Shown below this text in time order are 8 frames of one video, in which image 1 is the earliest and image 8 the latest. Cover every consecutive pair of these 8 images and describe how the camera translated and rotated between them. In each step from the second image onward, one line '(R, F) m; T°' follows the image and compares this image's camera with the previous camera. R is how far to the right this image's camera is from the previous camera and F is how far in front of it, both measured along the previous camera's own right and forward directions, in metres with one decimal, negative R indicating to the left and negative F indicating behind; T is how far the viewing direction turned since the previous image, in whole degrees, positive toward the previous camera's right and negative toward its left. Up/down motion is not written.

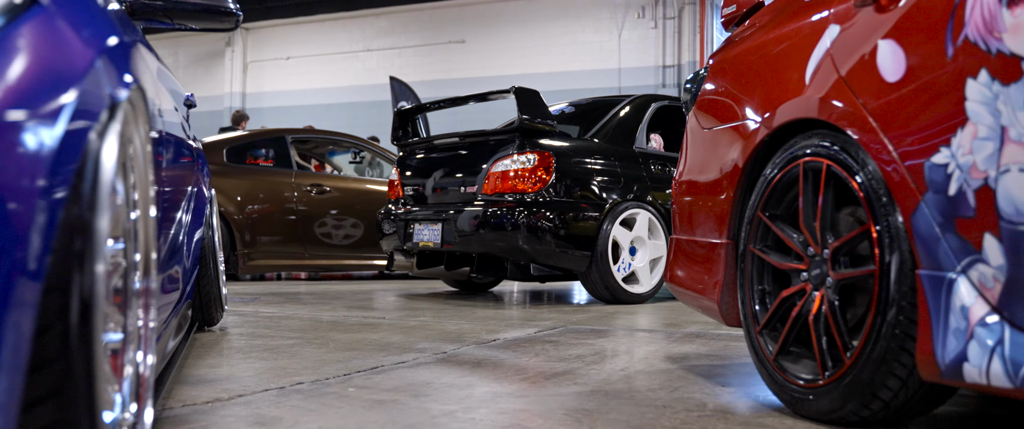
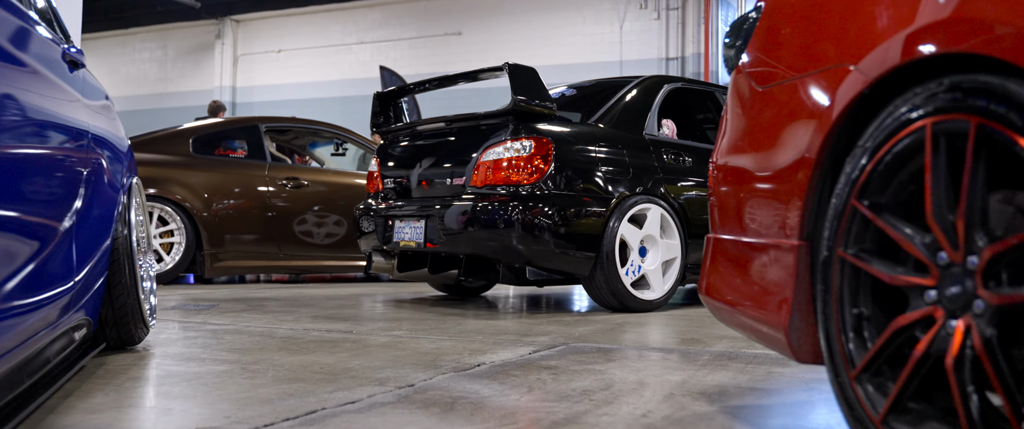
(0.0, +0.5) m; 0°
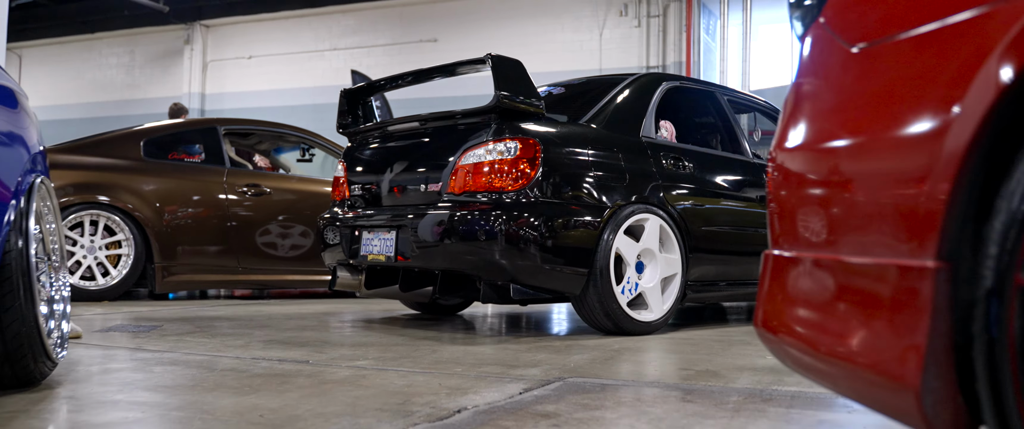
(0.0, +0.4) m; +1°
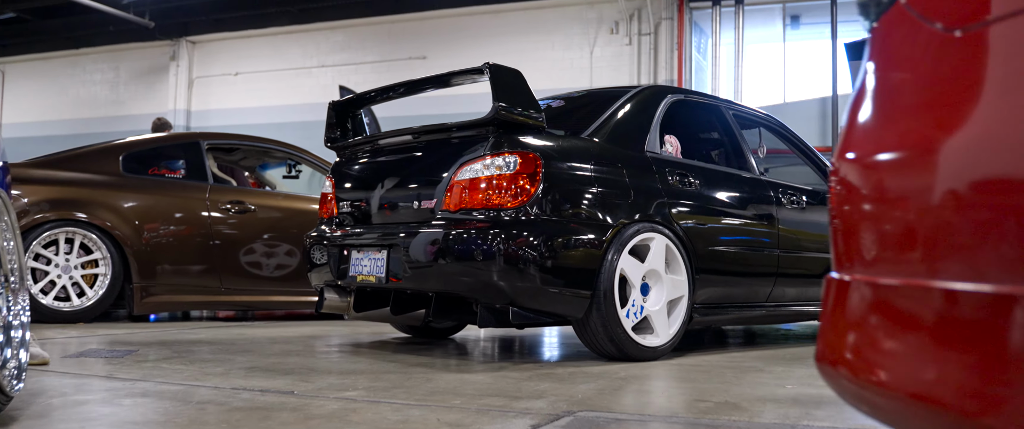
(0.0, +0.2) m; +1°
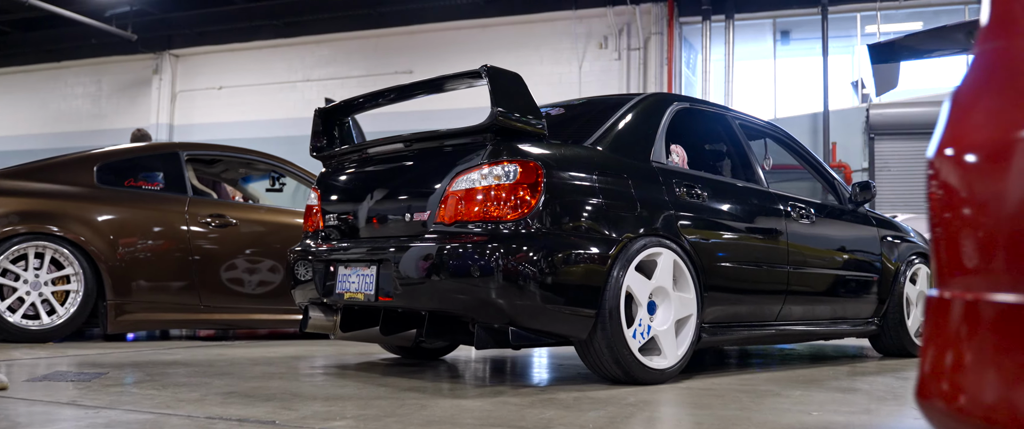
(0.0, +0.2) m; +1°
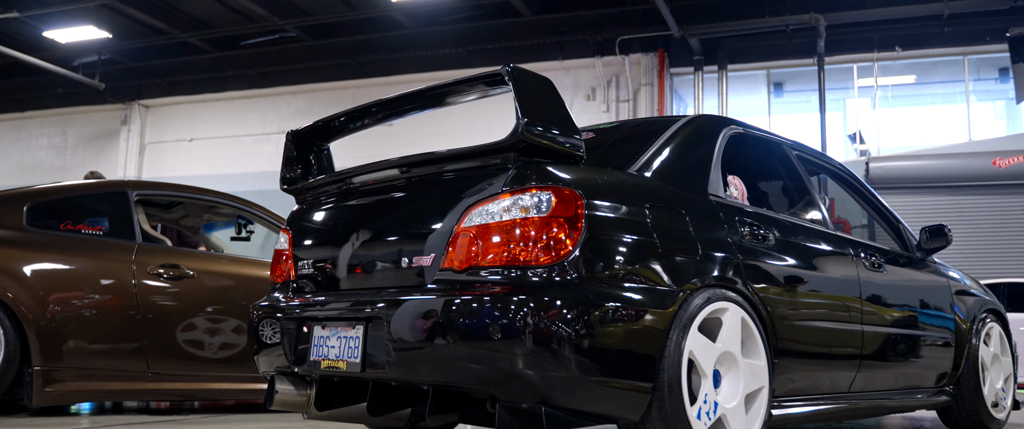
(-0.1, +0.6) m; +1°
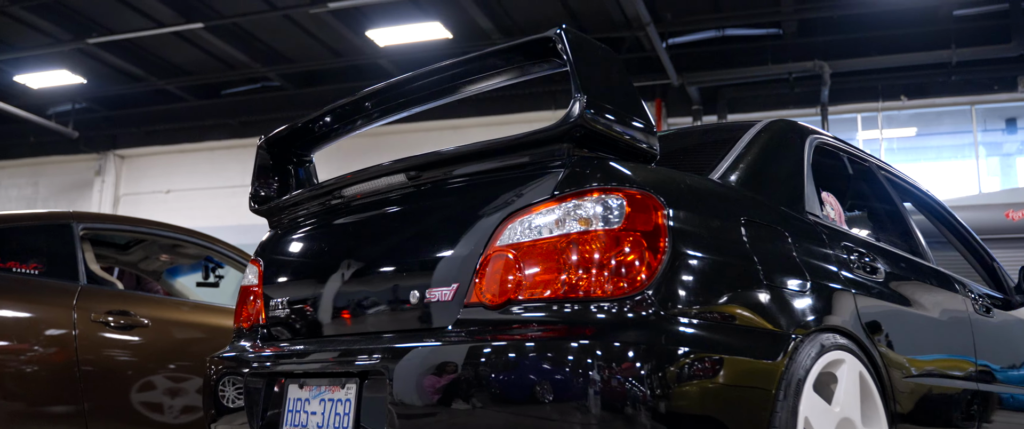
(-0.1, +0.6) m; +1°
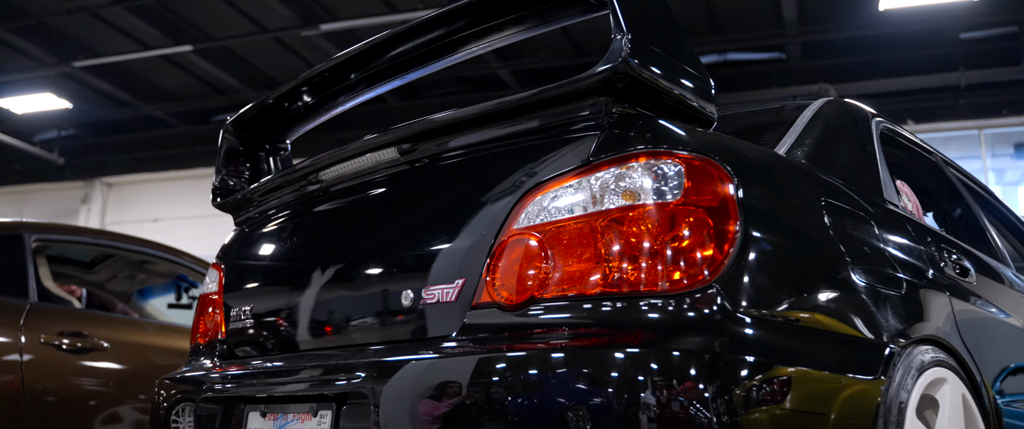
(0.0, +0.3) m; 0°
